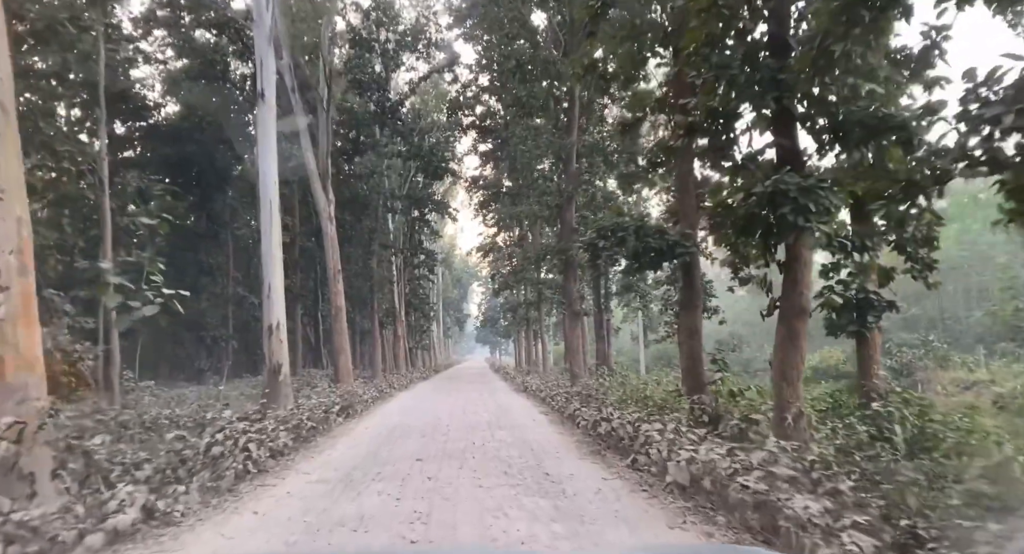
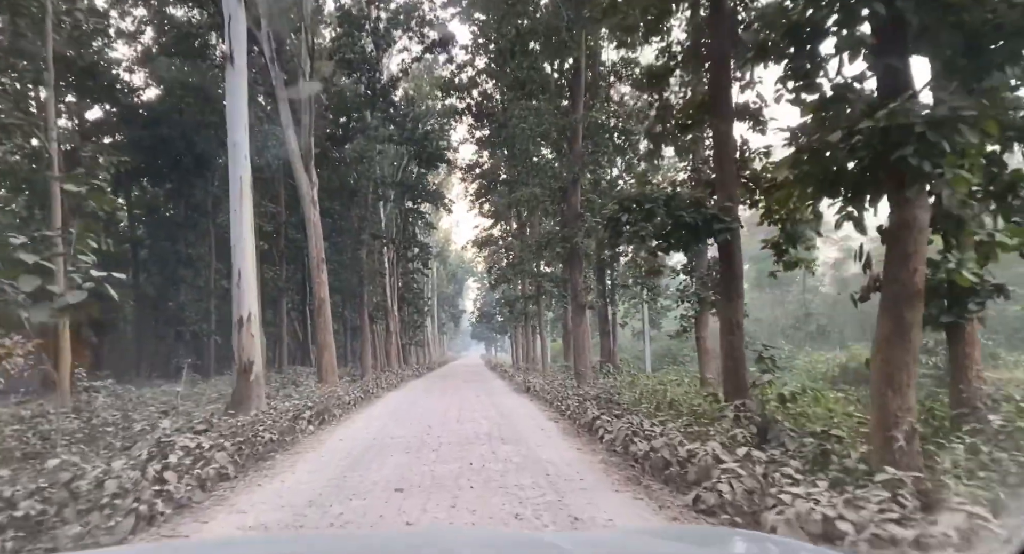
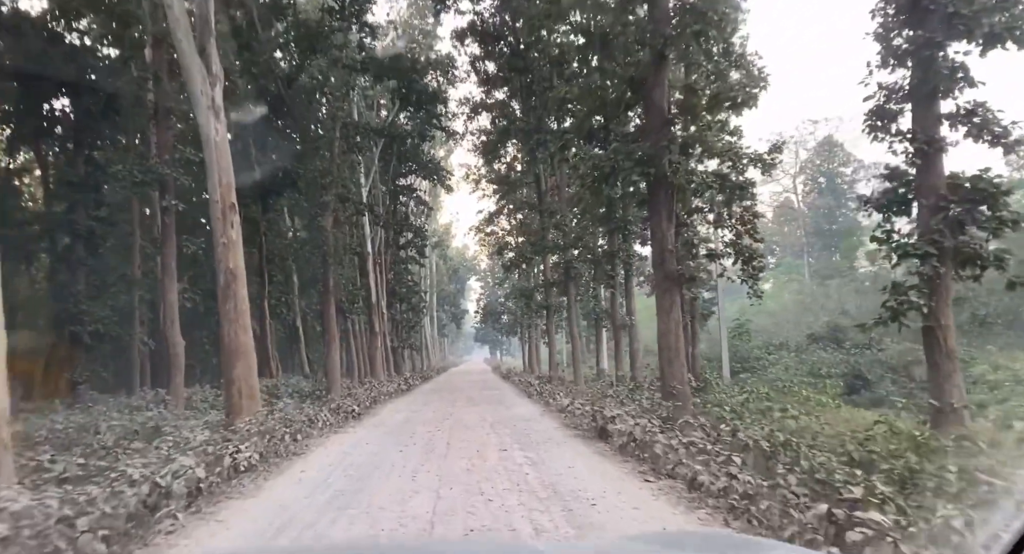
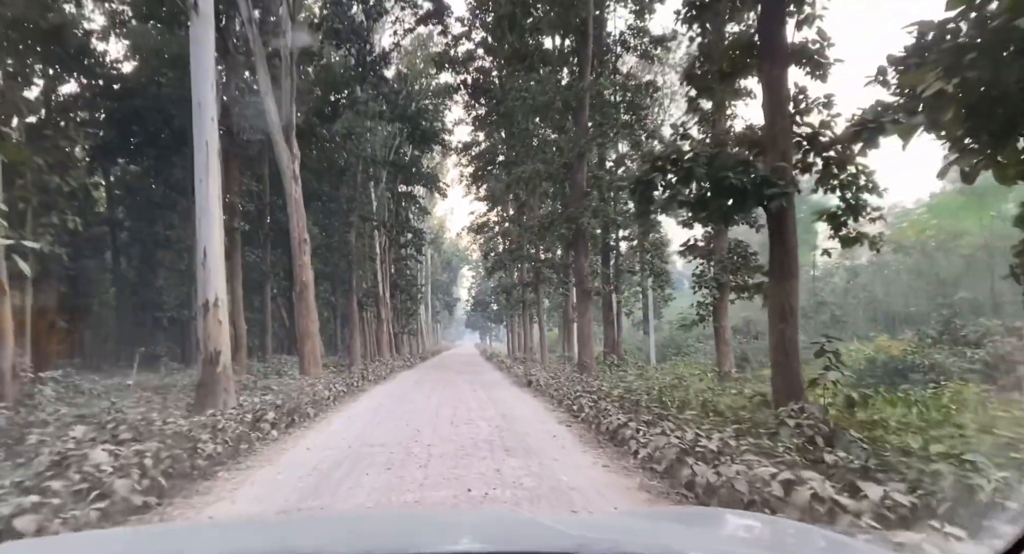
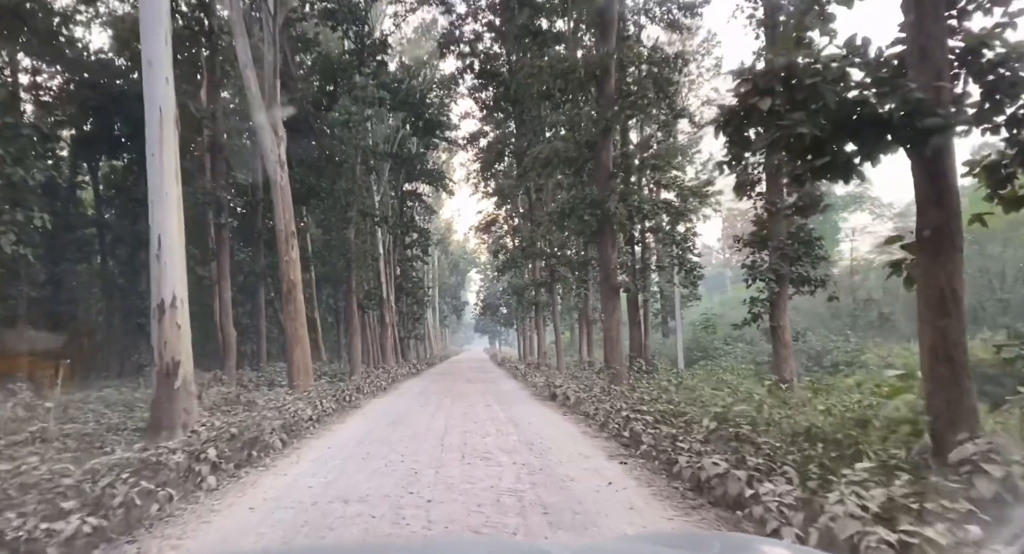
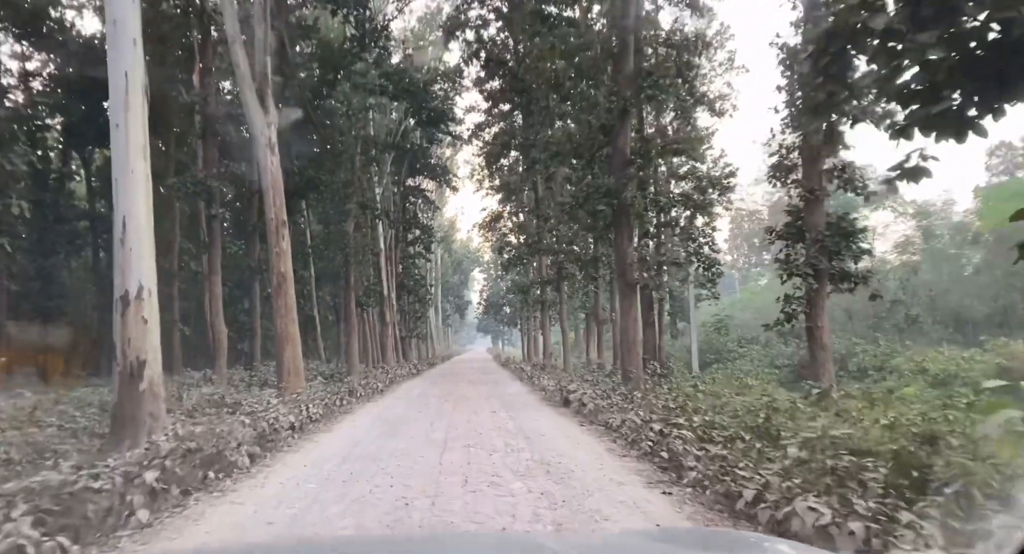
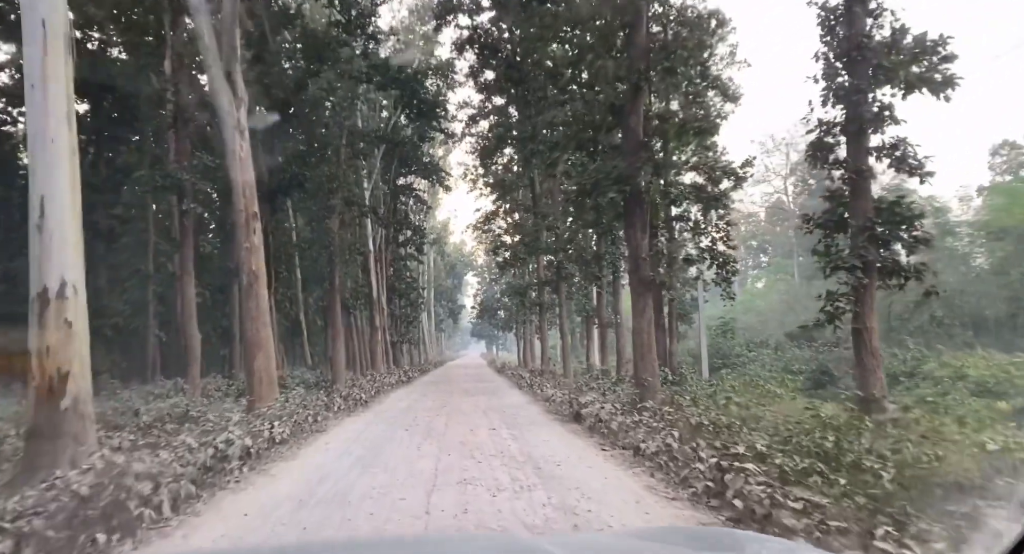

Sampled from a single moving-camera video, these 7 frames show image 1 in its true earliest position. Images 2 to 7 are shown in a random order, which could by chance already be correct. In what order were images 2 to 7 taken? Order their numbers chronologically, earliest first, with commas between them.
2, 4, 5, 6, 7, 3
